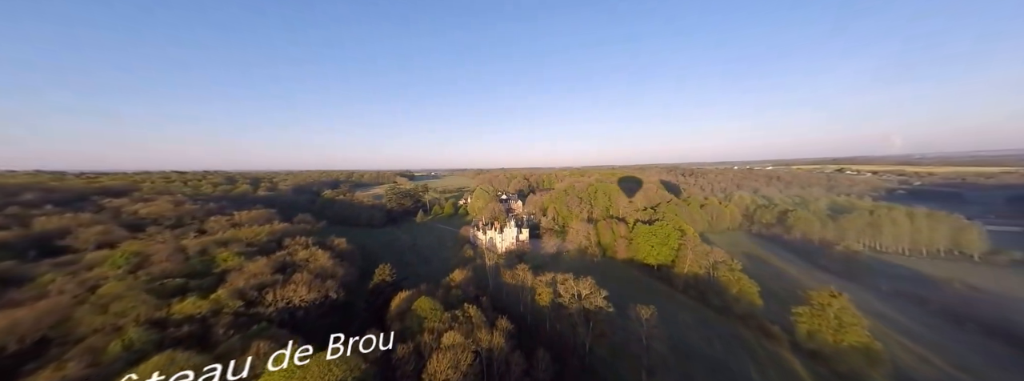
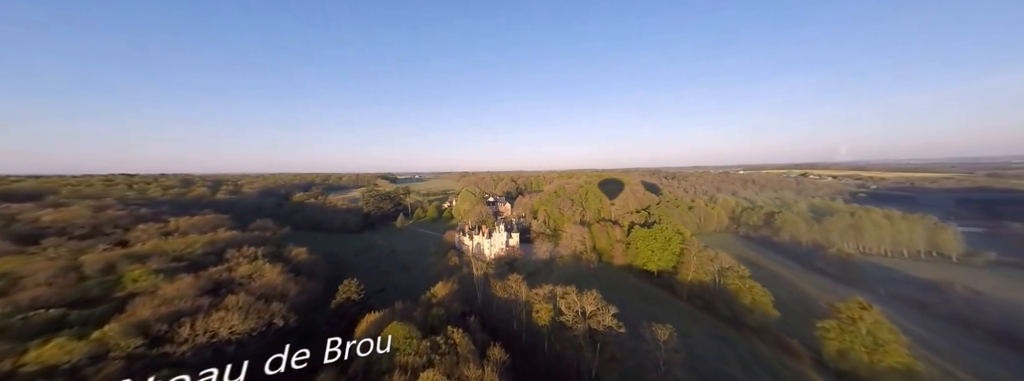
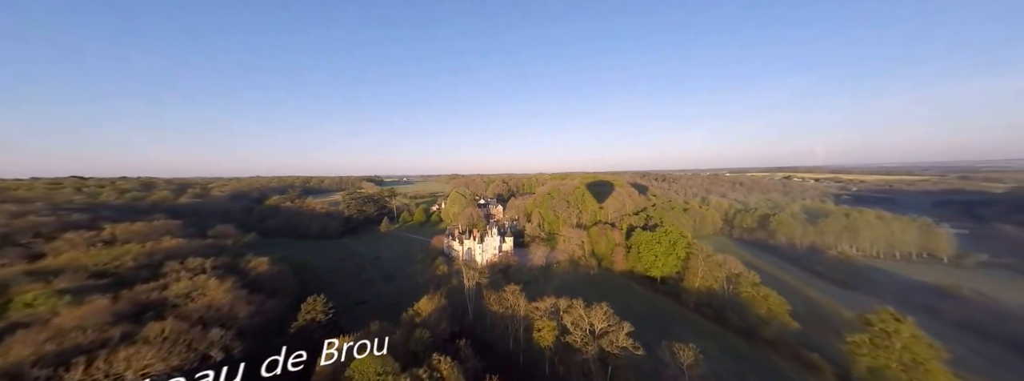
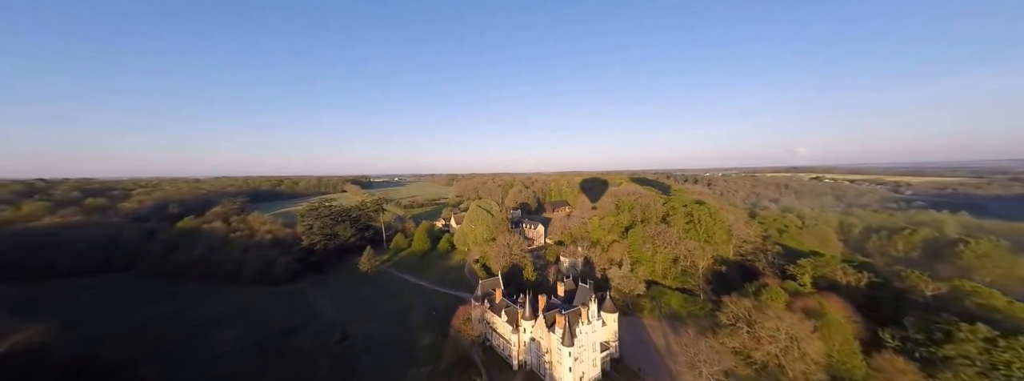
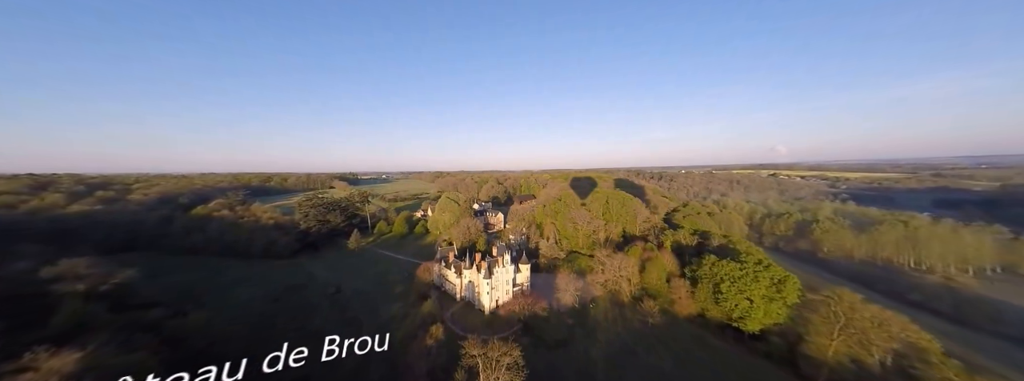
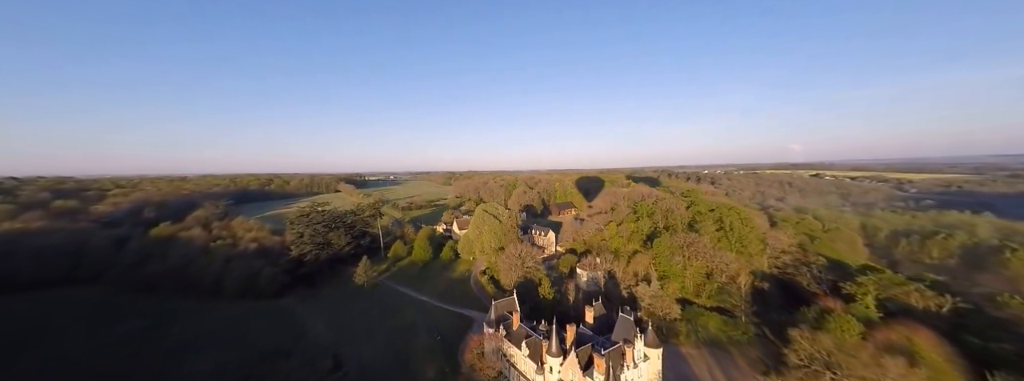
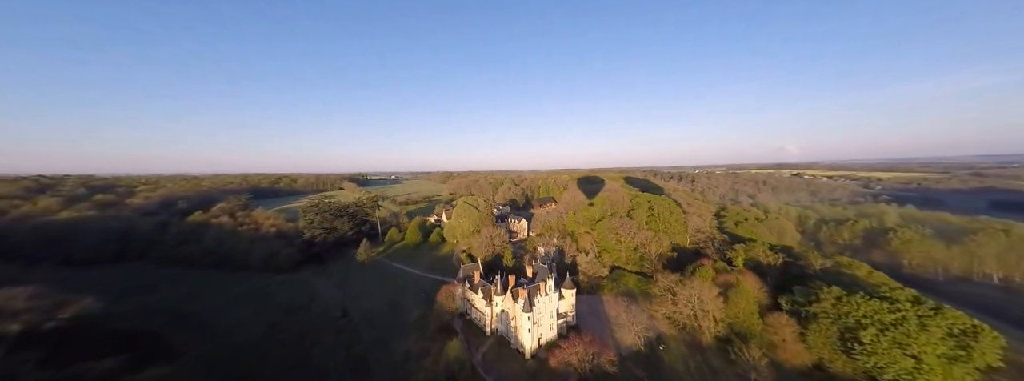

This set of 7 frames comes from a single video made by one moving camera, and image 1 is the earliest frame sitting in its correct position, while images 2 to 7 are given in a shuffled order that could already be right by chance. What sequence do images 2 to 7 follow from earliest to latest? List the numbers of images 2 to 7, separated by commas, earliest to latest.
2, 3, 5, 7, 4, 6
